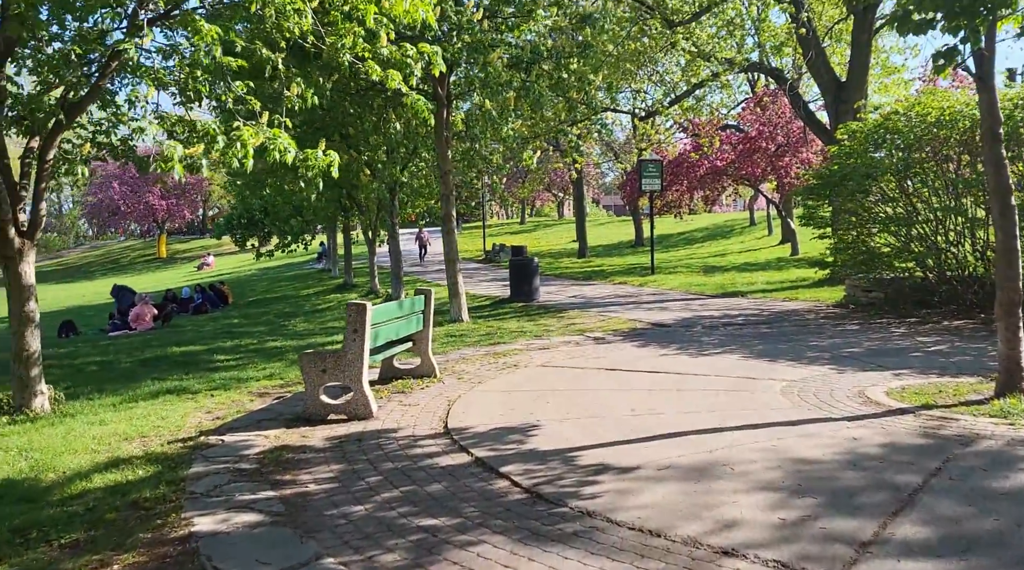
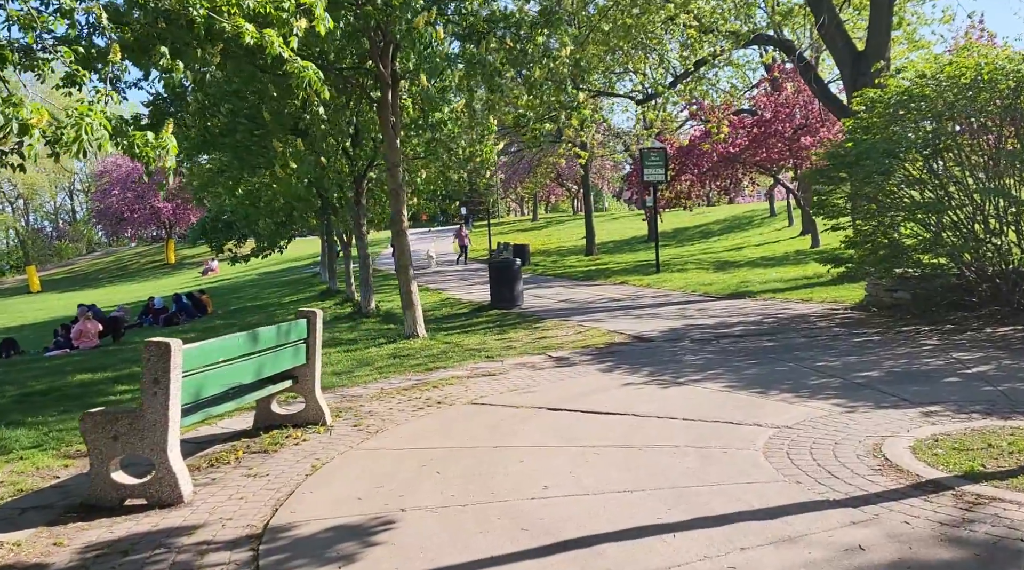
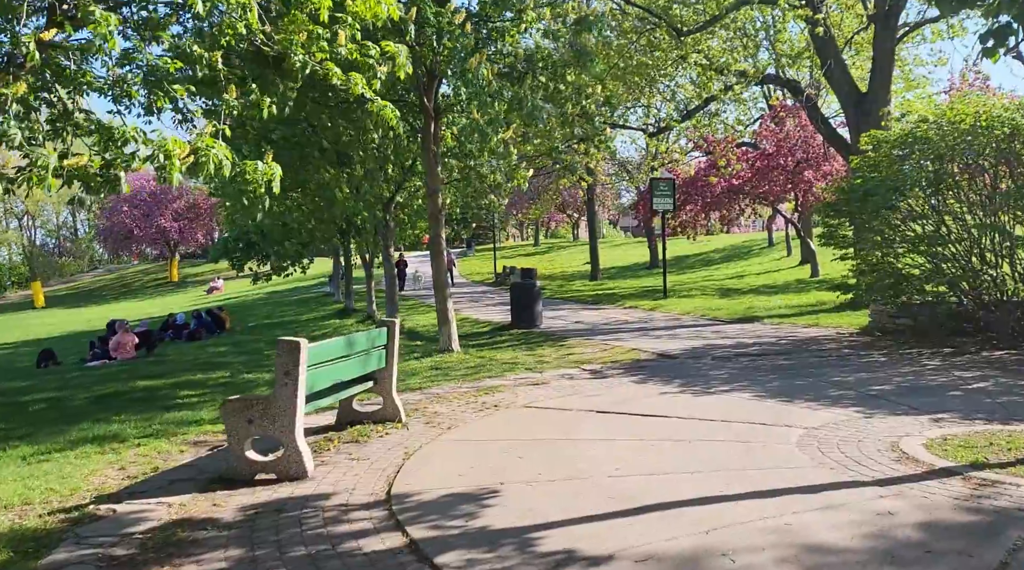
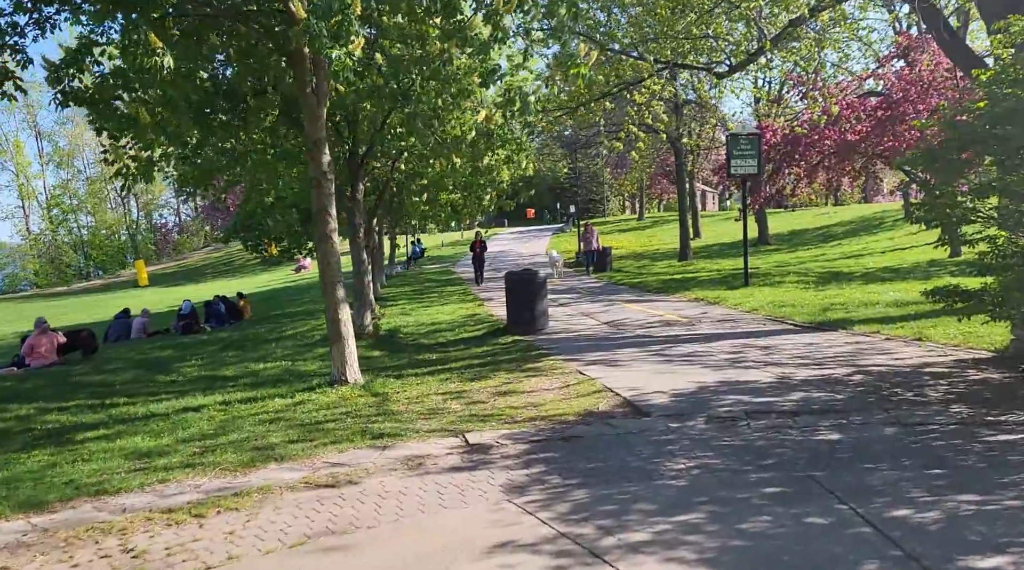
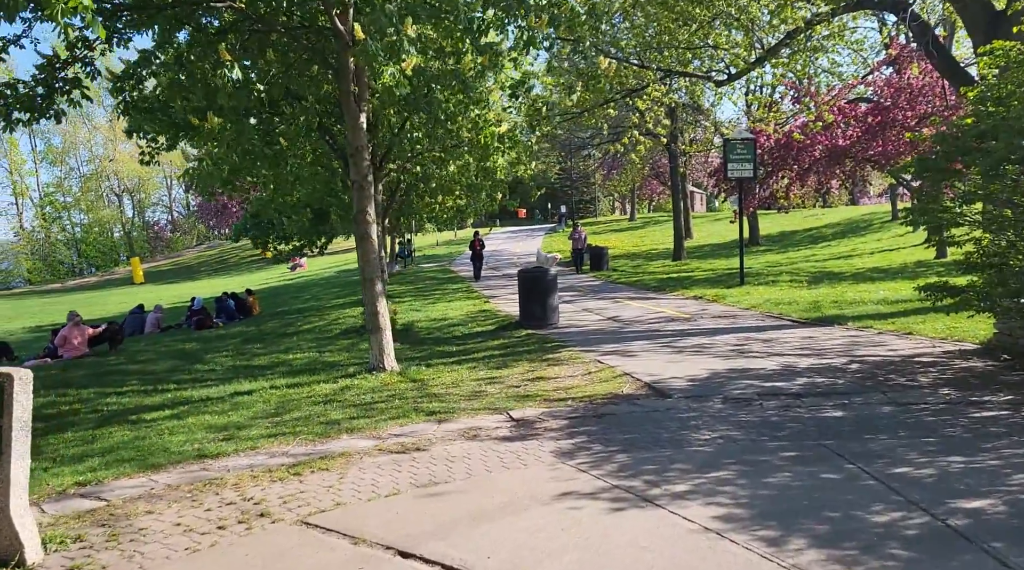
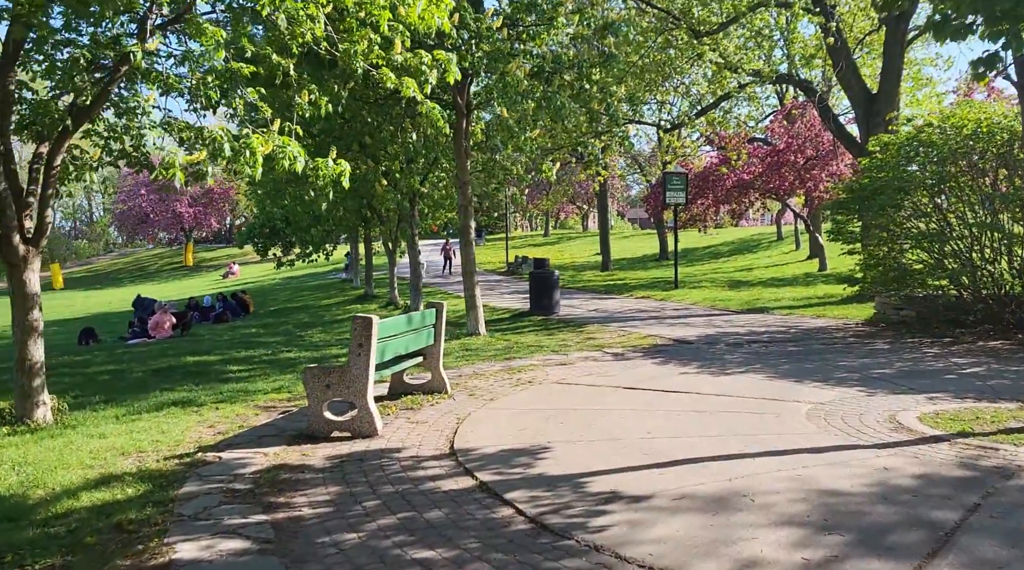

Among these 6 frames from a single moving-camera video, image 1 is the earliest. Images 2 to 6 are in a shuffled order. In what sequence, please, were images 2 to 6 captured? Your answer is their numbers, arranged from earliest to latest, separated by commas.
6, 3, 2, 5, 4
